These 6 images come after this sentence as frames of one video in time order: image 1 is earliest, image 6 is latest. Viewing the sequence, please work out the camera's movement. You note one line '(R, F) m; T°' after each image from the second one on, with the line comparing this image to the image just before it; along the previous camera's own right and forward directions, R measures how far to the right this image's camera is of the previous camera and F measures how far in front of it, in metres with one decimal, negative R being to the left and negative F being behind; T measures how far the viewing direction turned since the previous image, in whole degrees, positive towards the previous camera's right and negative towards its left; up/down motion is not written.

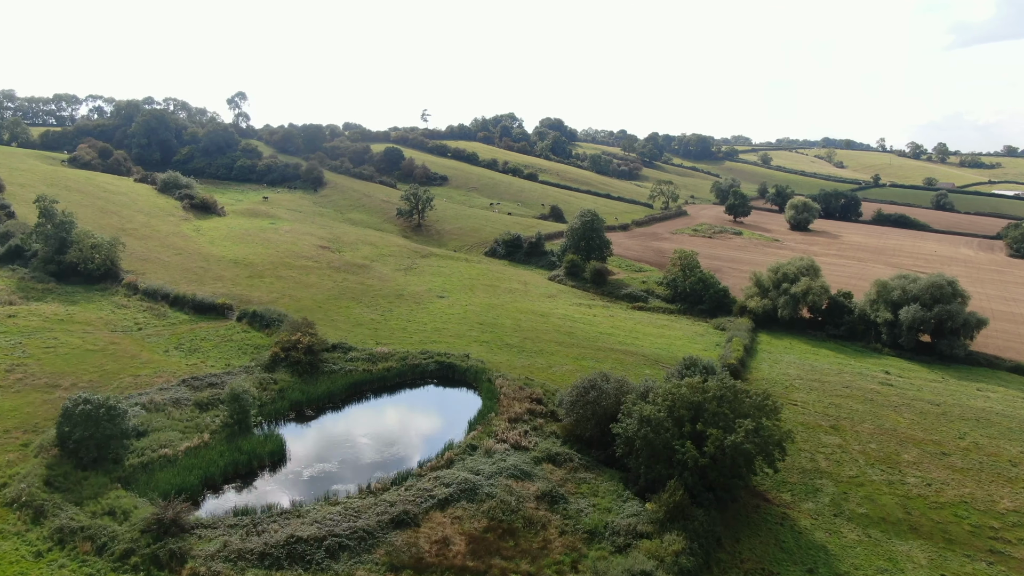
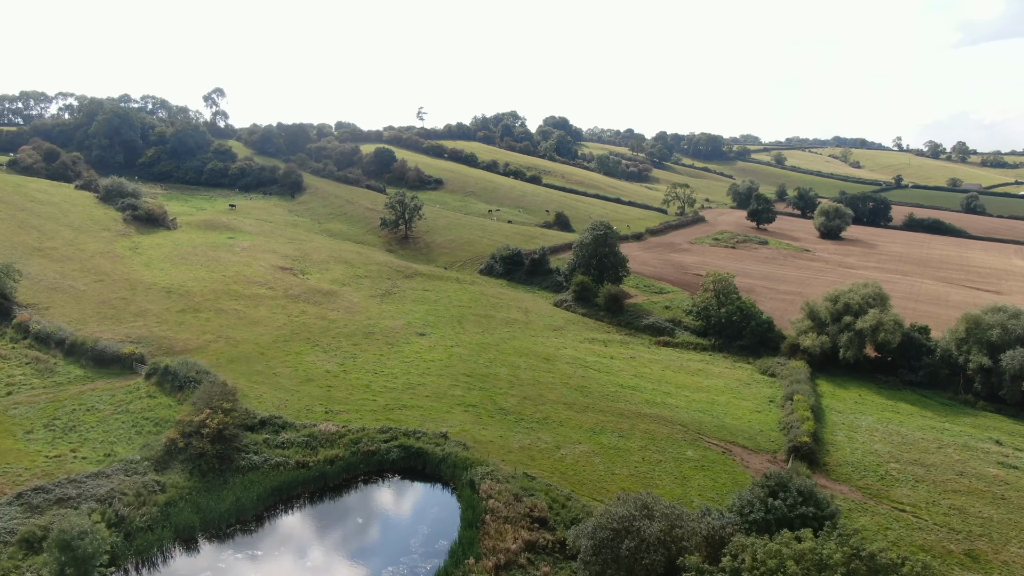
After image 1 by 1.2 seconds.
(+0.4, +10.9) m; 0°
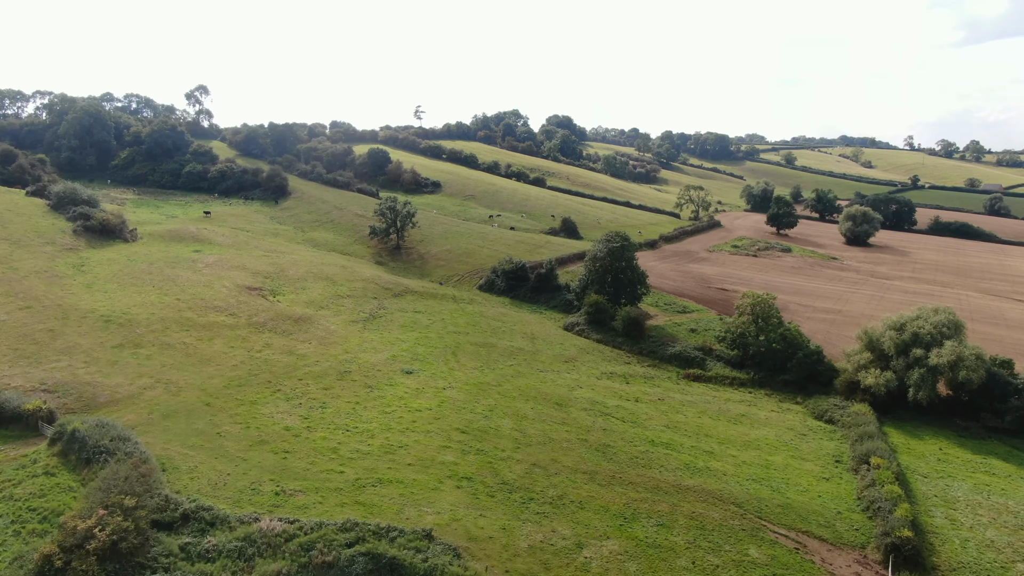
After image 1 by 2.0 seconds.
(-0.1, +7.5) m; 0°
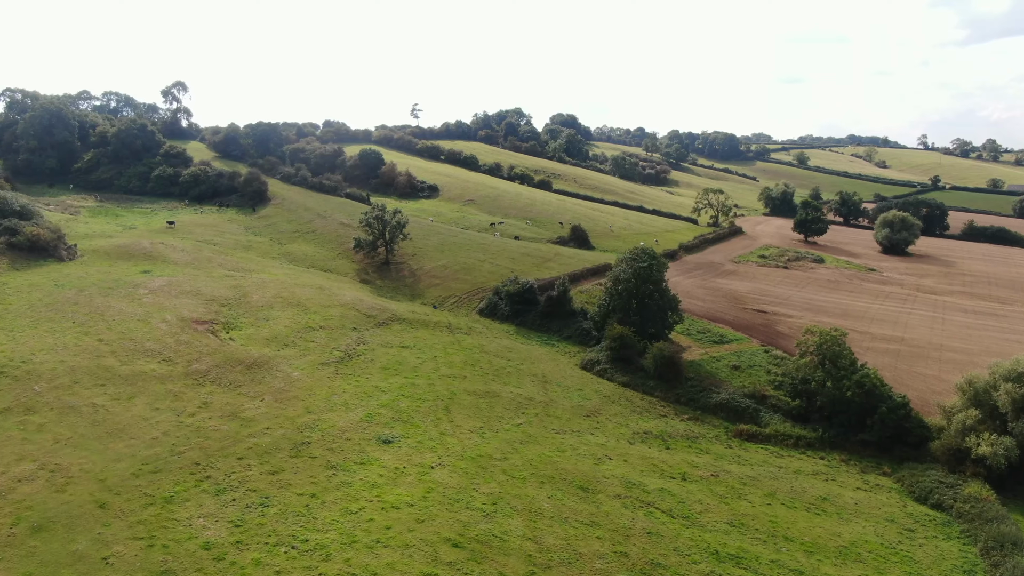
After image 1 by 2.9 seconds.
(-0.3, +8.7) m; 0°
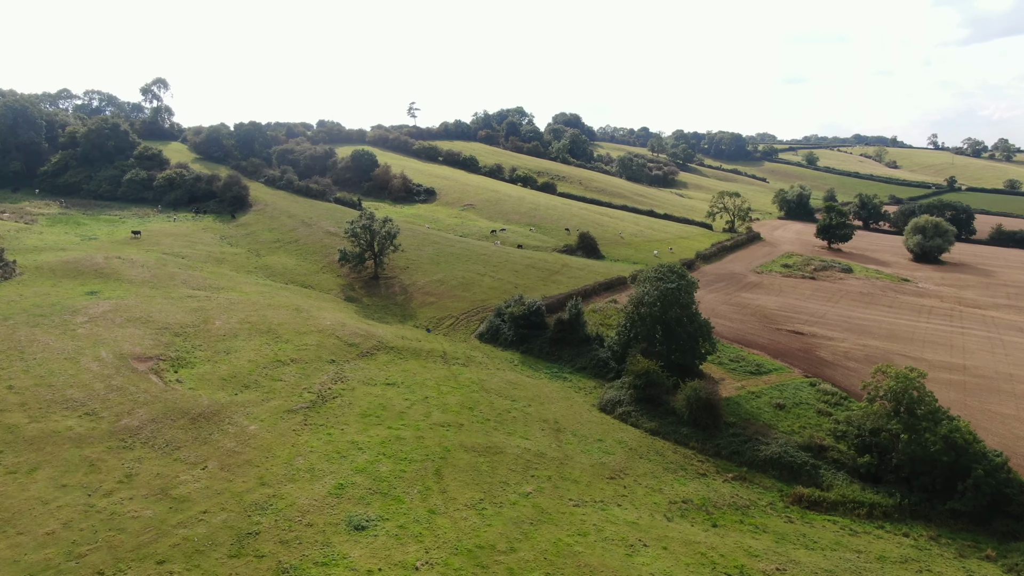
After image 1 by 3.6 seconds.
(-0.2, +6.5) m; 0°
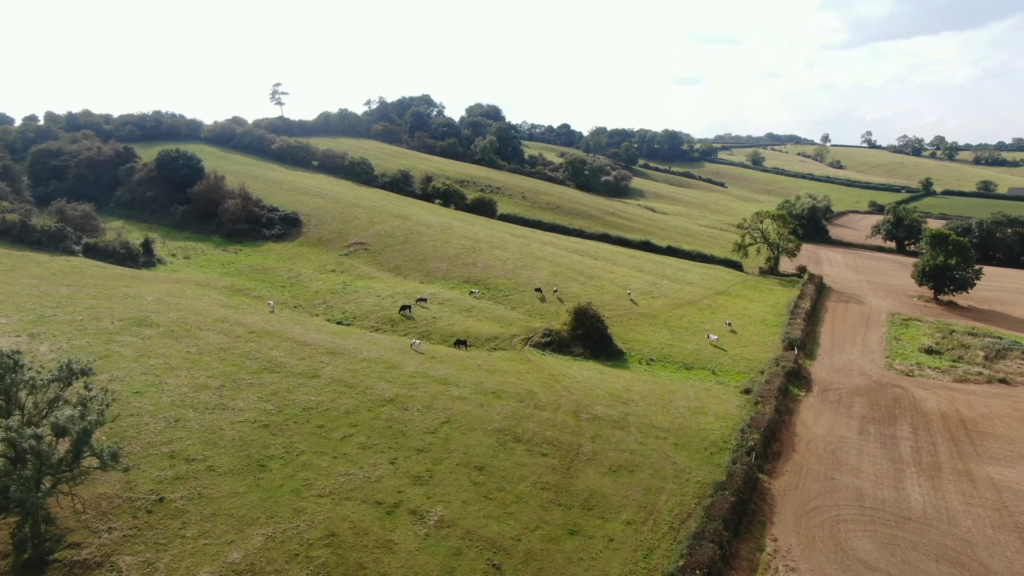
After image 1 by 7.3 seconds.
(-1.4, +37.2) m; +7°
